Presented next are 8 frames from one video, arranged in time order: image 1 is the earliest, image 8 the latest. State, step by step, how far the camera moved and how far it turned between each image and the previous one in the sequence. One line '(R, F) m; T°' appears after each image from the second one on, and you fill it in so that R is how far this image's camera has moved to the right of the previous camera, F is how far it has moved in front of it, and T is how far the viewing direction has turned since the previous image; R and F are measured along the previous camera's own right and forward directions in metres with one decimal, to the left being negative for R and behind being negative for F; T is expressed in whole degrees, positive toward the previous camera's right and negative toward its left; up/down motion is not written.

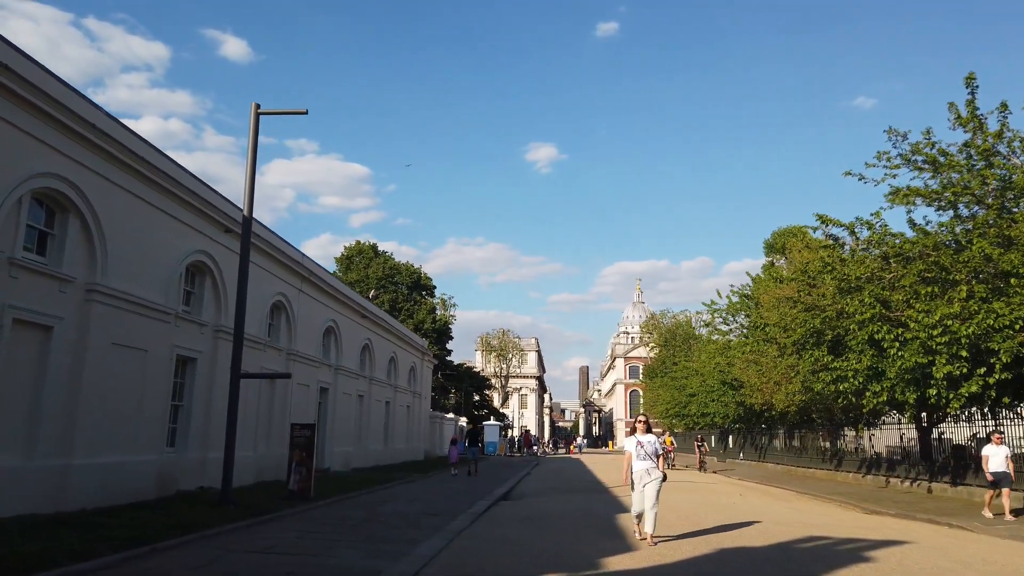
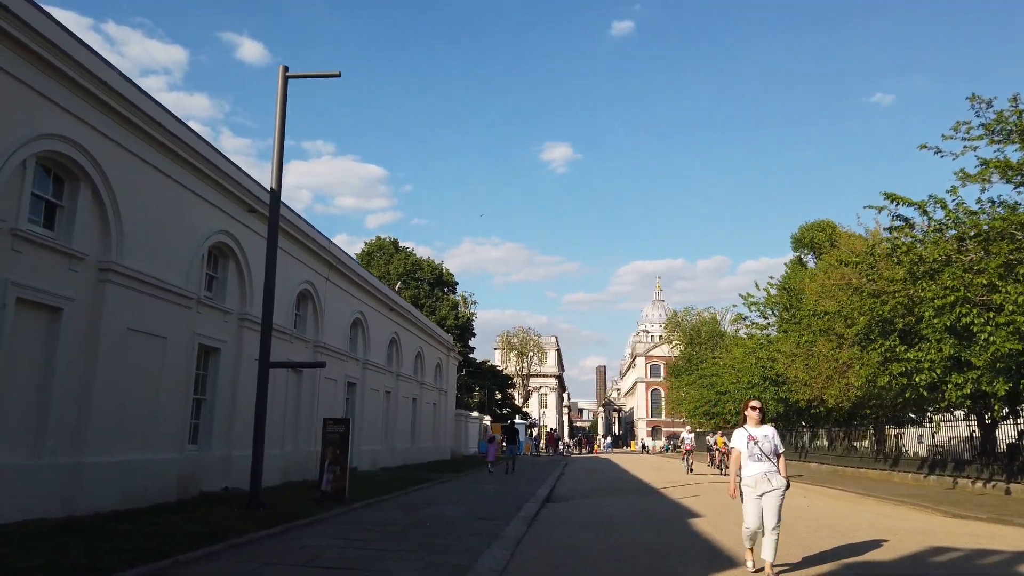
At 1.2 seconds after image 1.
(-0.7, +1.4) m; -1°
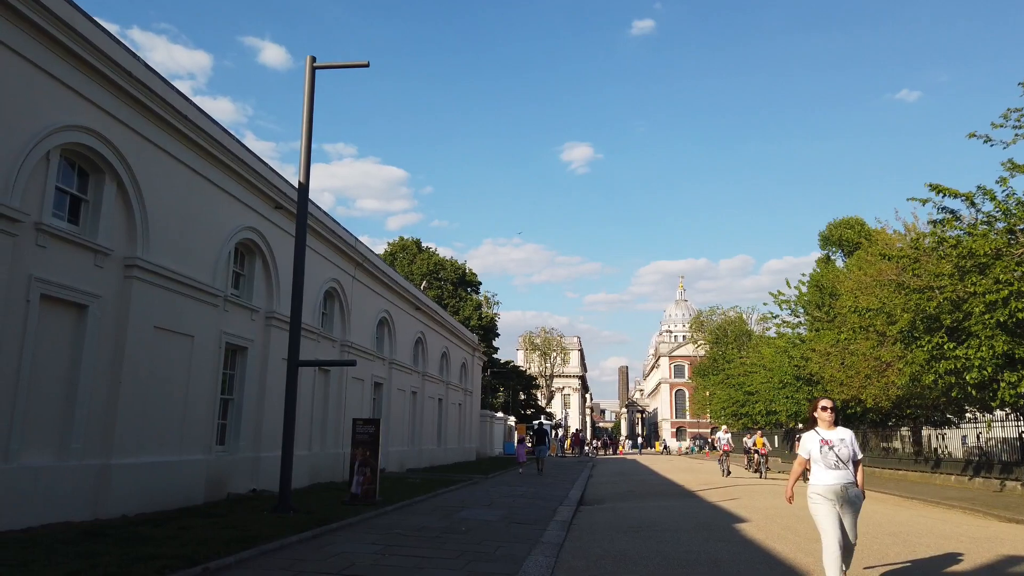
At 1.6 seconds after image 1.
(-0.2, +0.5) m; -2°
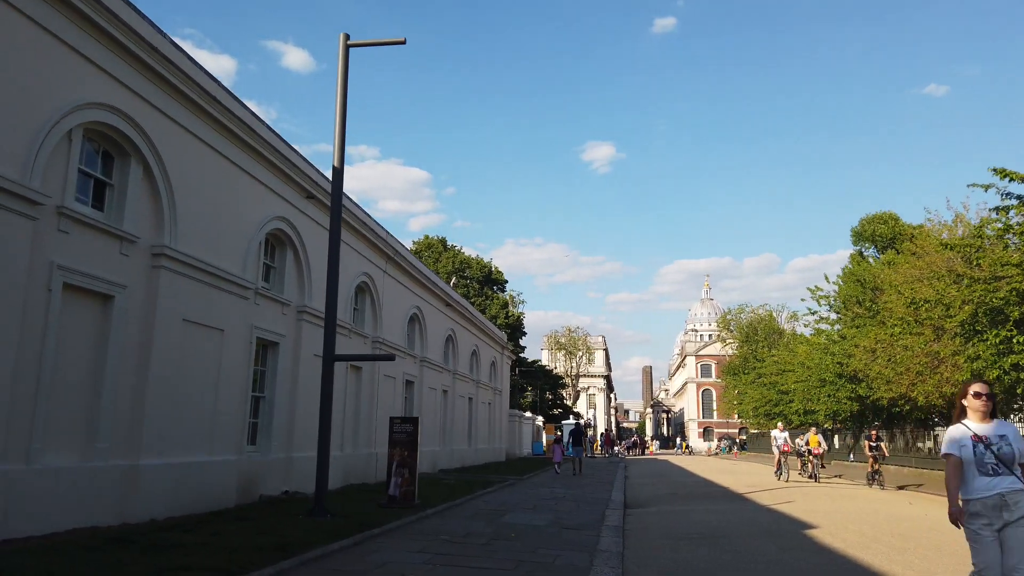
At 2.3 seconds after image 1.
(-0.4, +0.8) m; -2°
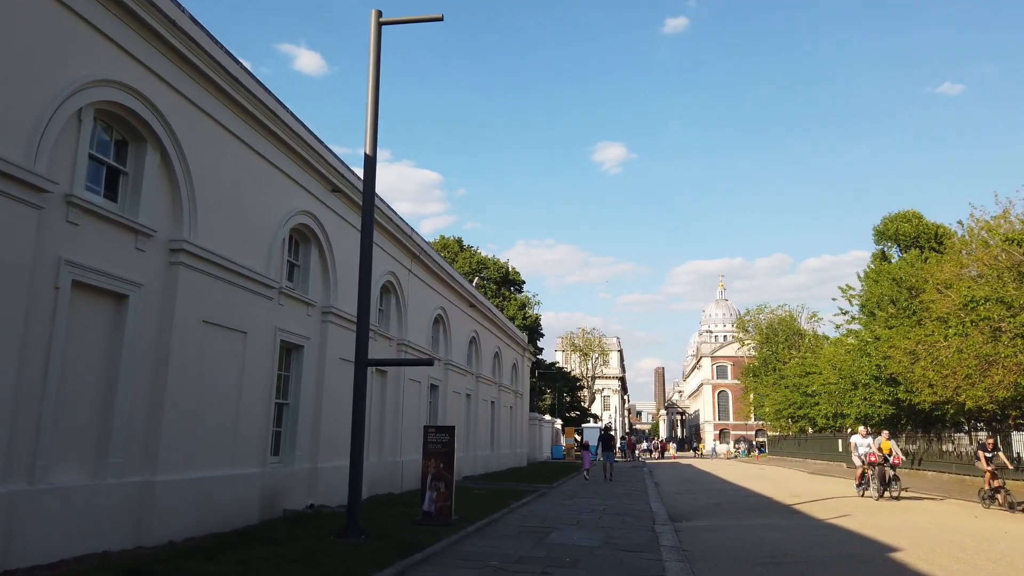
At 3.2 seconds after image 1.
(-0.5, +1.0) m; -1°
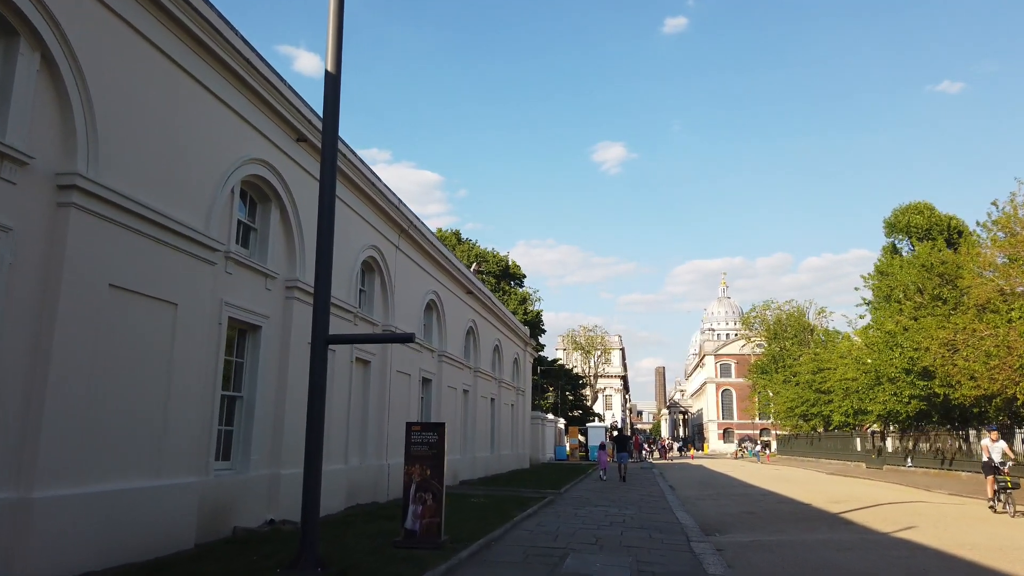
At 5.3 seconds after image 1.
(0.0, +2.4) m; 0°
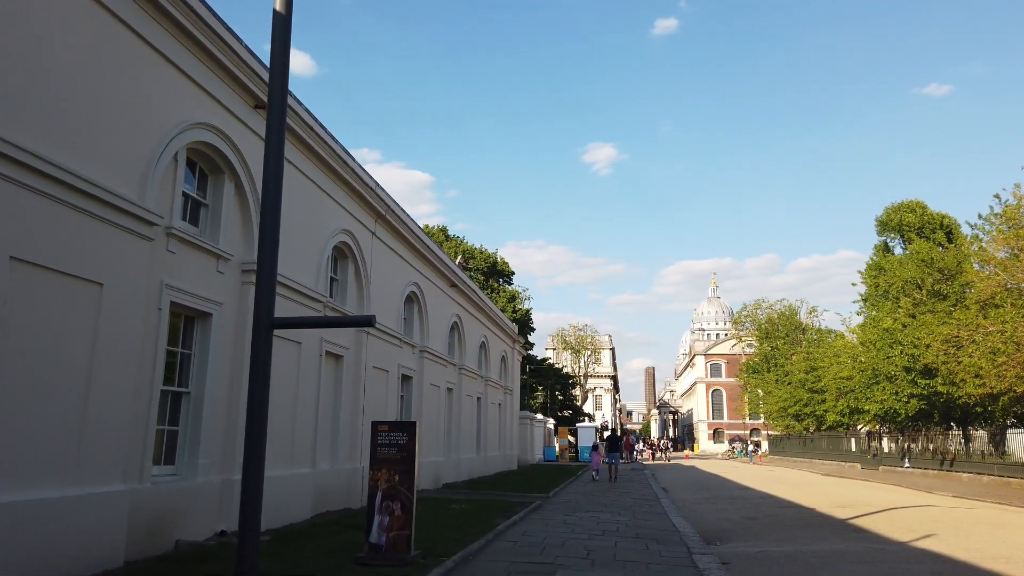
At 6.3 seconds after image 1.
(+0.1, +1.2) m; +1°
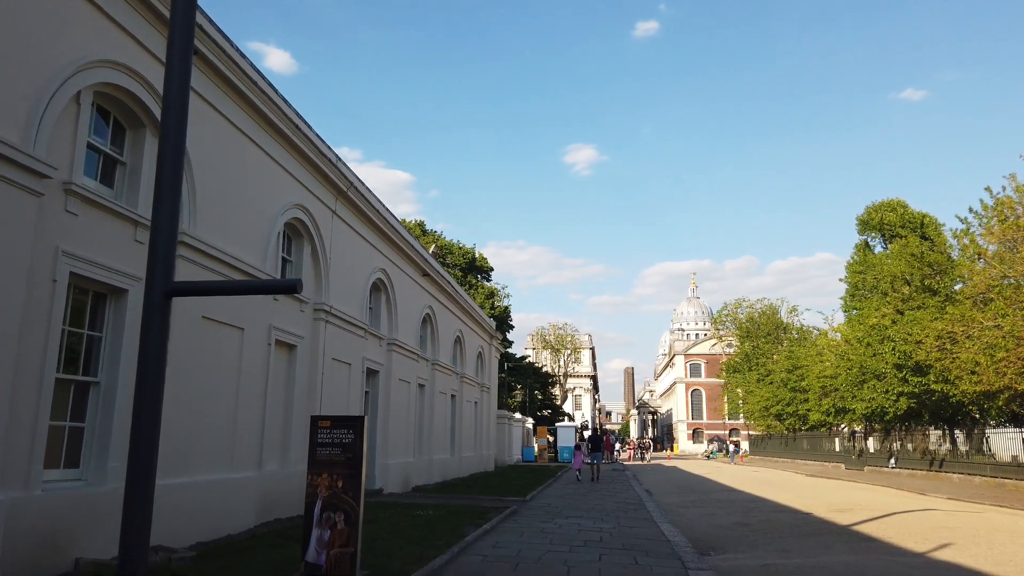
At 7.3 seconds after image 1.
(+0.1, +1.4) m; +2°
